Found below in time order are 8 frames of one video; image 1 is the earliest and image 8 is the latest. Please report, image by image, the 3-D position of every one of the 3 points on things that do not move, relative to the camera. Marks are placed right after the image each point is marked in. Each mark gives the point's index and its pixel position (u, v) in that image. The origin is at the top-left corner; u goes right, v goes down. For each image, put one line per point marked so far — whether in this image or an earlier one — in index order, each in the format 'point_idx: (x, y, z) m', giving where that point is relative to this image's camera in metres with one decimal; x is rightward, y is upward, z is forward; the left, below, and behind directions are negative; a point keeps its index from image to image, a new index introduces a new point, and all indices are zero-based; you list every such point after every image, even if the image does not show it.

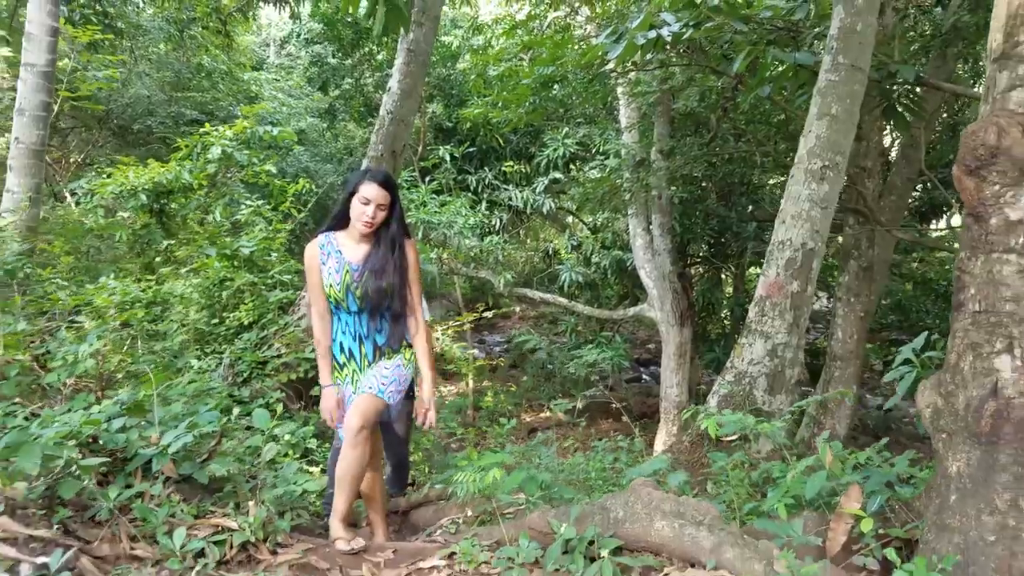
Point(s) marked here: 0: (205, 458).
0: (-0.7, -0.4, +2.1) m
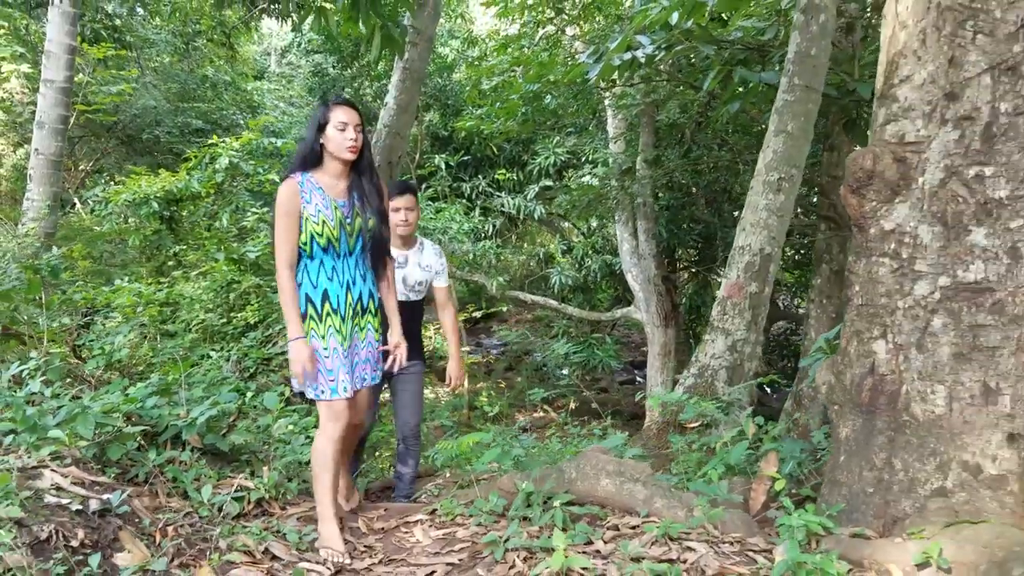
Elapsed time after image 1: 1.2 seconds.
0: (-0.8, -0.4, +2.5) m
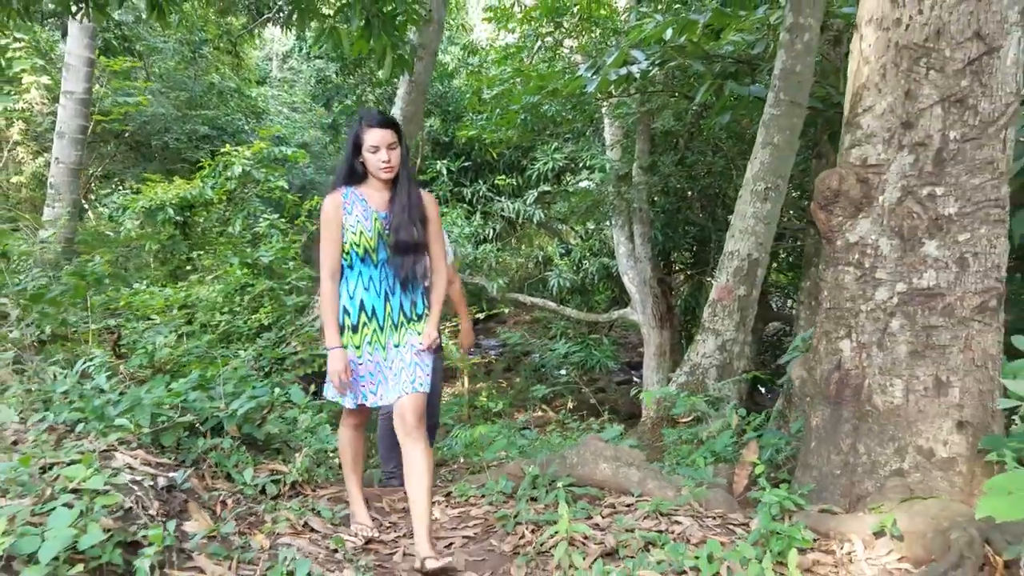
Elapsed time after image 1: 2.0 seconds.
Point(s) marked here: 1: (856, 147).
0: (-0.8, -0.4, +2.7) m
1: (+0.9, +0.4, +2.3) m
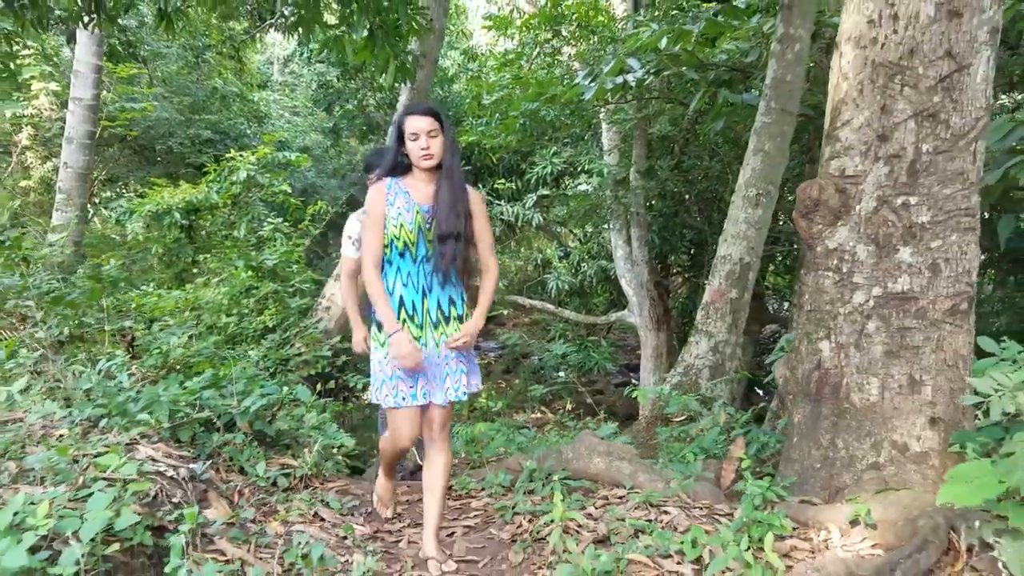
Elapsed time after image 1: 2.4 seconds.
0: (-0.8, -0.4, +2.9) m
1: (+0.9, +0.4, +2.4) m
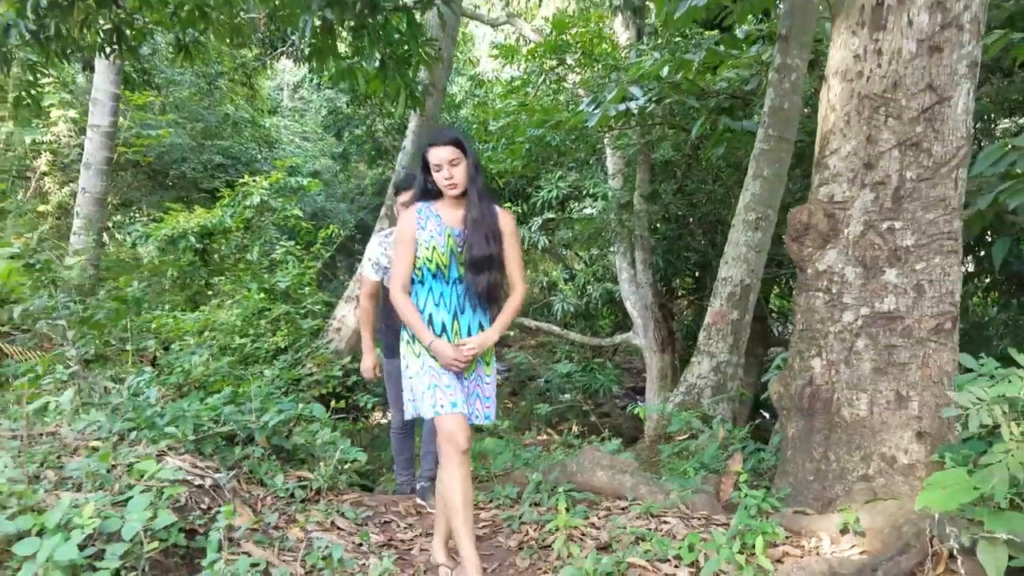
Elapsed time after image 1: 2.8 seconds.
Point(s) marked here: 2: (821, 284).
0: (-0.8, -0.5, +3.0) m
1: (+0.9, +0.3, +2.6) m
2: (+0.9, 0.0, +2.5) m
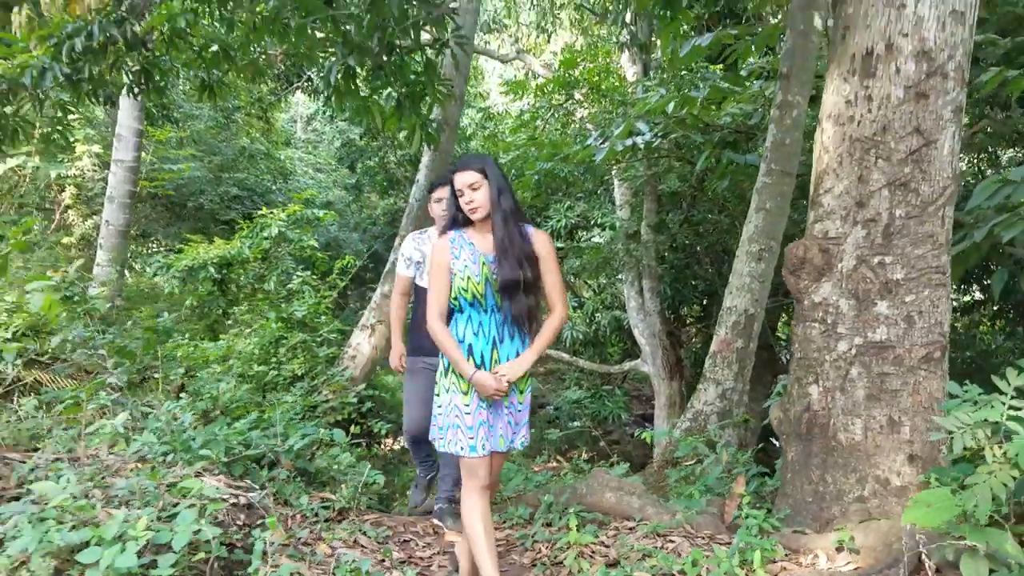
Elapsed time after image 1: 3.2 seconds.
0: (-0.7, -0.6, +3.1) m
1: (+1.0, +0.2, +2.7) m
2: (+0.9, -0.1, +2.7) m
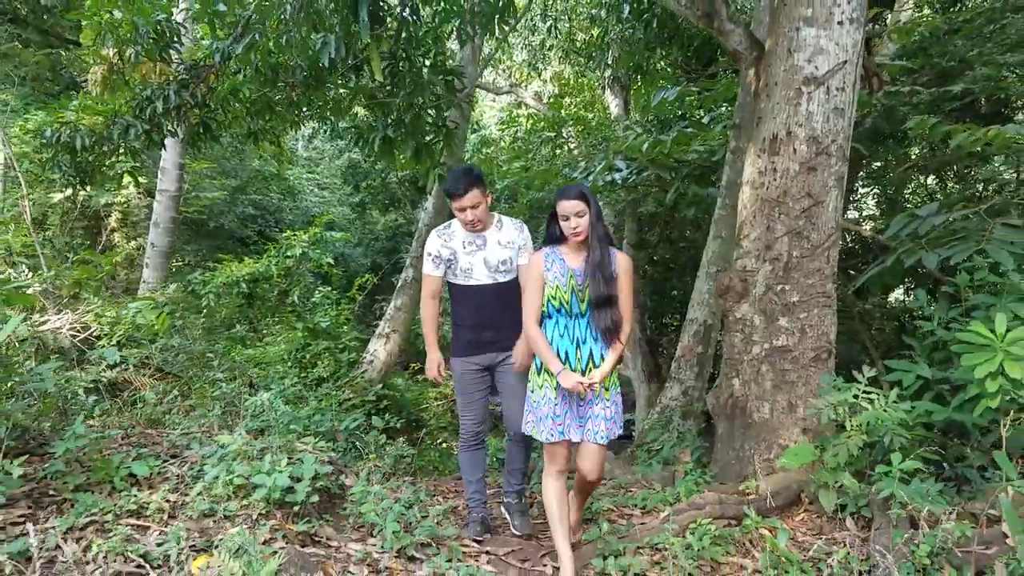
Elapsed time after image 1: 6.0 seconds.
0: (-0.7, -0.7, +4.1) m
1: (+1.0, +0.1, +3.7) m
2: (+1.0, -0.2, +3.7) m
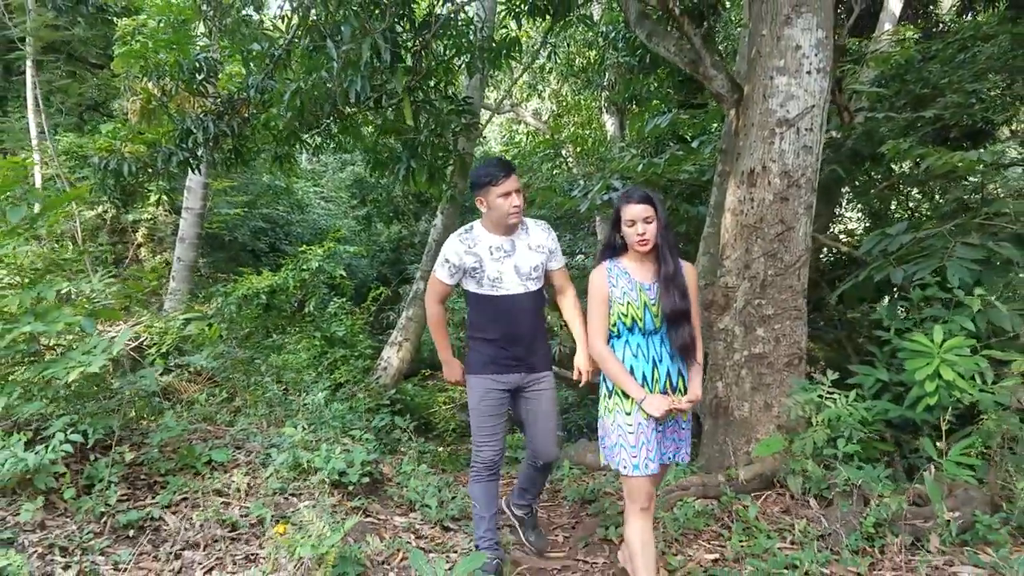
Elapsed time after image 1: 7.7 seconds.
0: (-0.7, -0.8, +4.6) m
1: (+1.0, +0.1, +4.2) m
2: (+1.0, -0.2, +4.2) m
